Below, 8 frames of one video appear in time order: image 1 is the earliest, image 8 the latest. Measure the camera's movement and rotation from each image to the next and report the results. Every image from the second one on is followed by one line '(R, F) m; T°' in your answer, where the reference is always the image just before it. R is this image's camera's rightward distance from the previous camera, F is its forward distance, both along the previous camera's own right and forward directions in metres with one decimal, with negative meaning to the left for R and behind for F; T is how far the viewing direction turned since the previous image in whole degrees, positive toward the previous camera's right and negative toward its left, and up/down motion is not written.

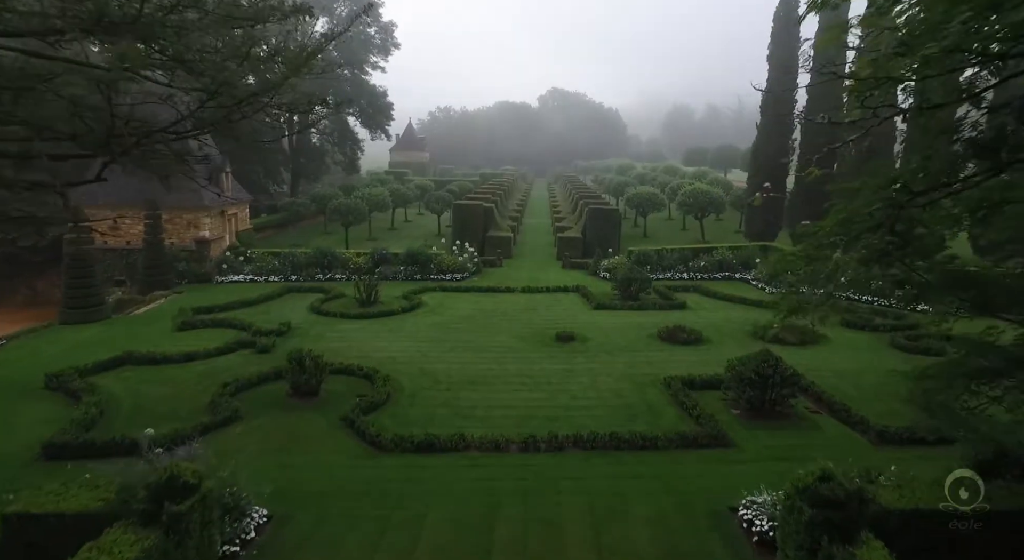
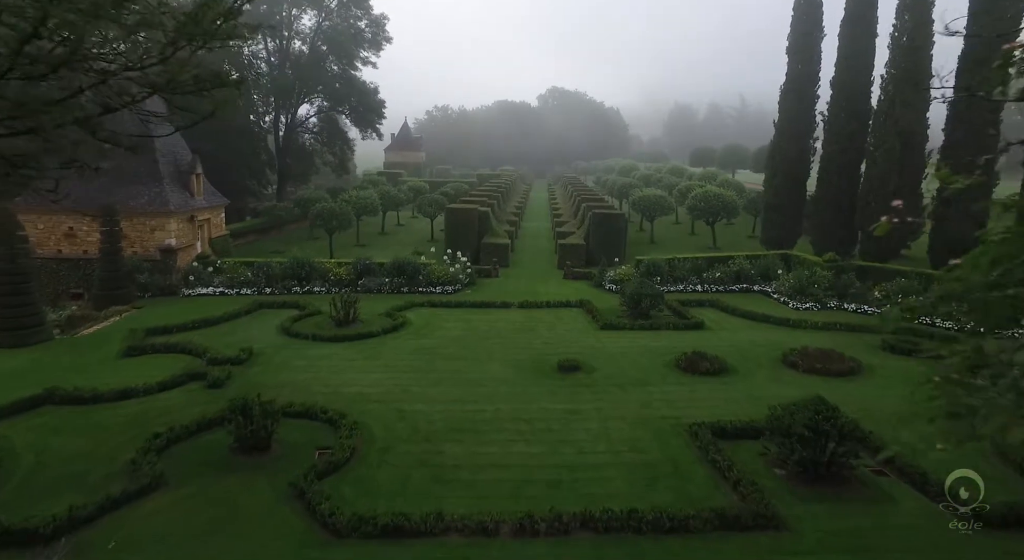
(+0.1, +2.0) m; 0°
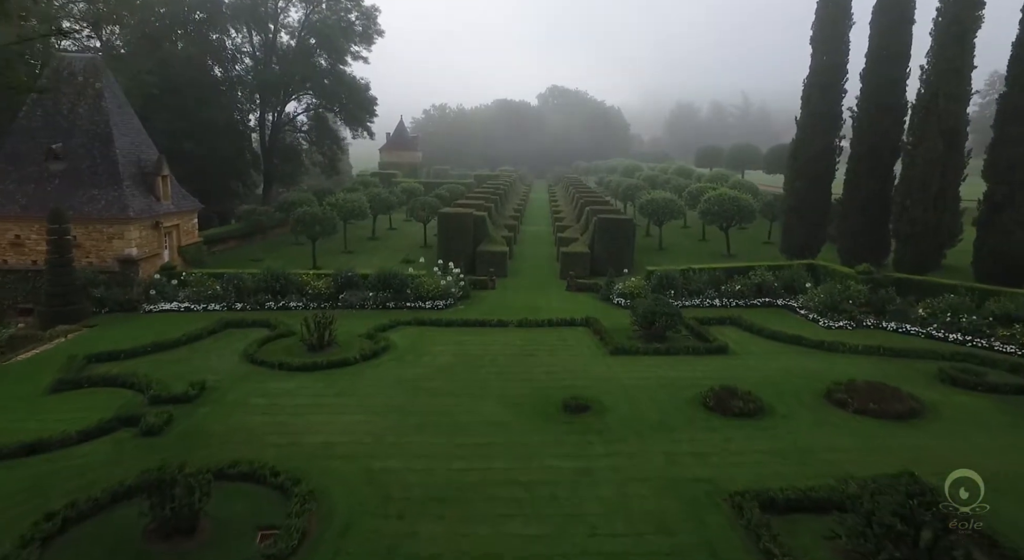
(+0.1, +2.0) m; 0°
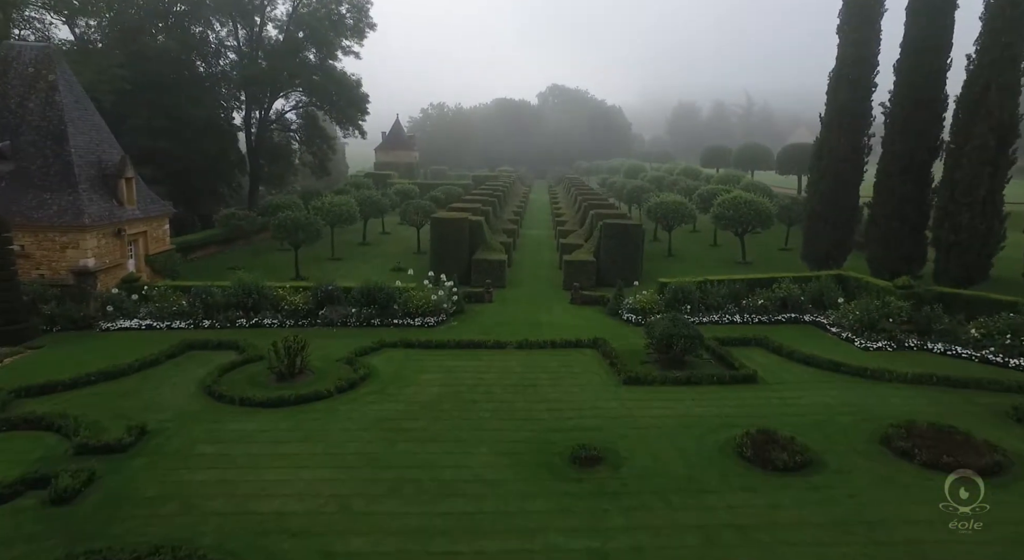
(0.0, +1.8) m; 0°
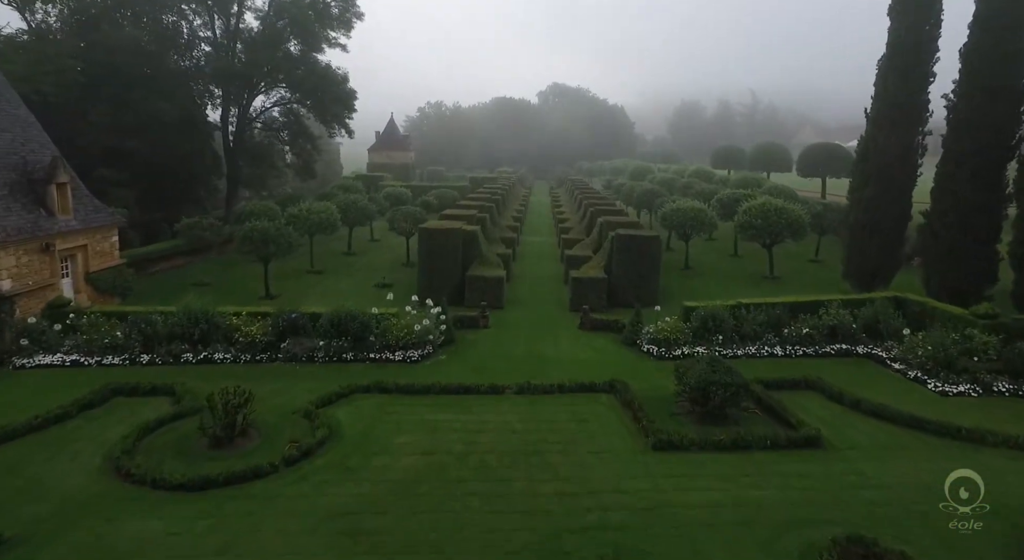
(0.0, +2.6) m; 0°
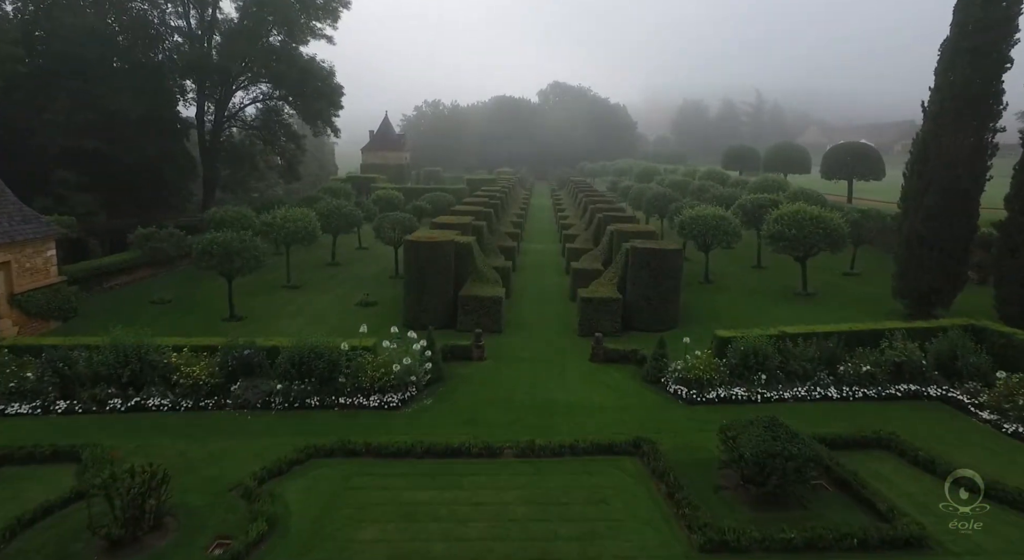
(0.0, +2.5) m; 0°
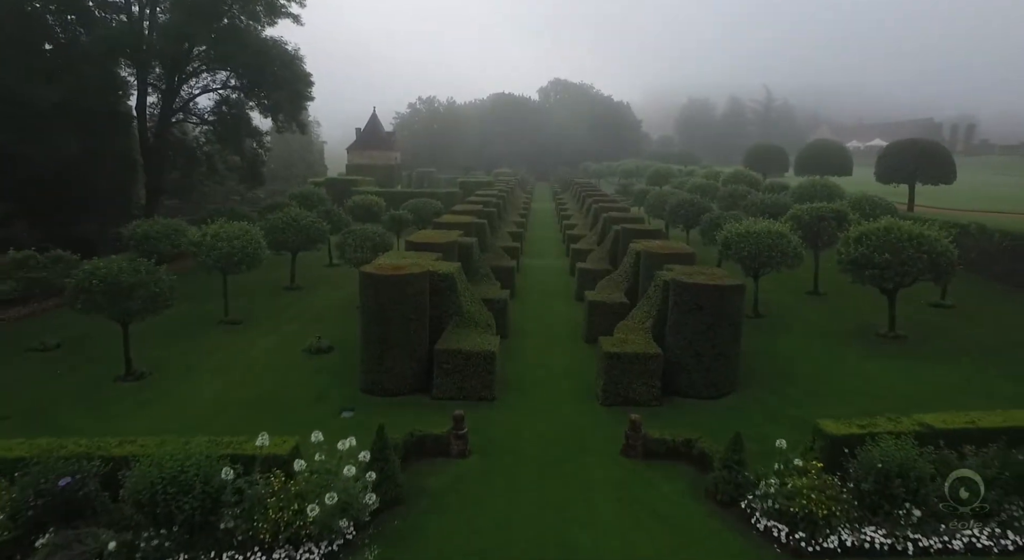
(0.0, +4.5) m; 0°
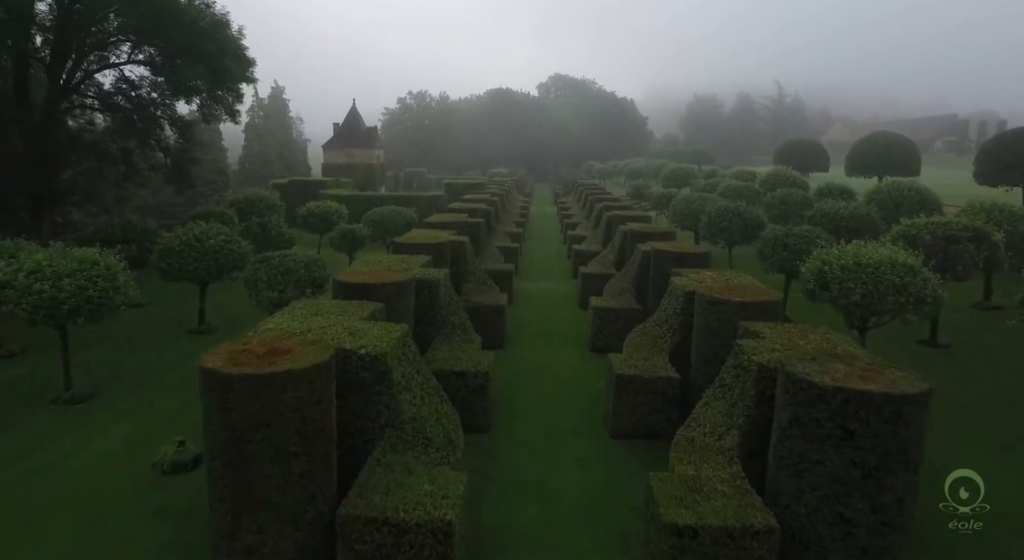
(+0.2, +5.7) m; 0°
